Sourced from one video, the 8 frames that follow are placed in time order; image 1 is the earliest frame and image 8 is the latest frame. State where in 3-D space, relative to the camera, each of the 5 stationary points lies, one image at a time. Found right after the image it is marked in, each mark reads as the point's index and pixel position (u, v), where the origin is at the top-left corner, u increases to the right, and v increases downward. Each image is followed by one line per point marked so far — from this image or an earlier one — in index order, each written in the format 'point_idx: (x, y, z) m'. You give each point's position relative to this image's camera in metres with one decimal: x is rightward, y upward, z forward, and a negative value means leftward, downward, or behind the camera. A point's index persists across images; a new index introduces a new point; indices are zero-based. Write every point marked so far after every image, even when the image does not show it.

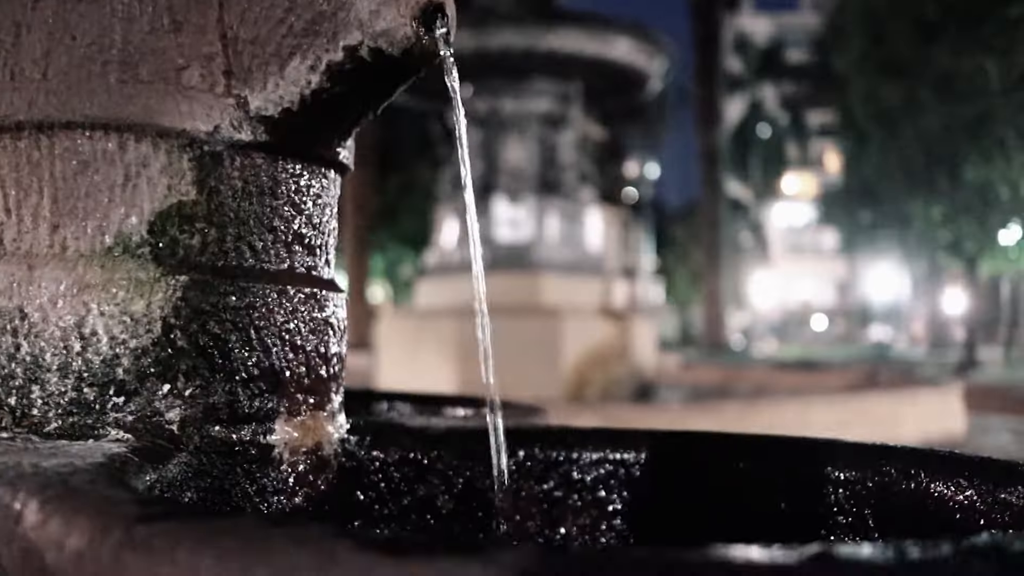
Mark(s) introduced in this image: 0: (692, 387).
0: (+2.0, -1.1, +11.9) m
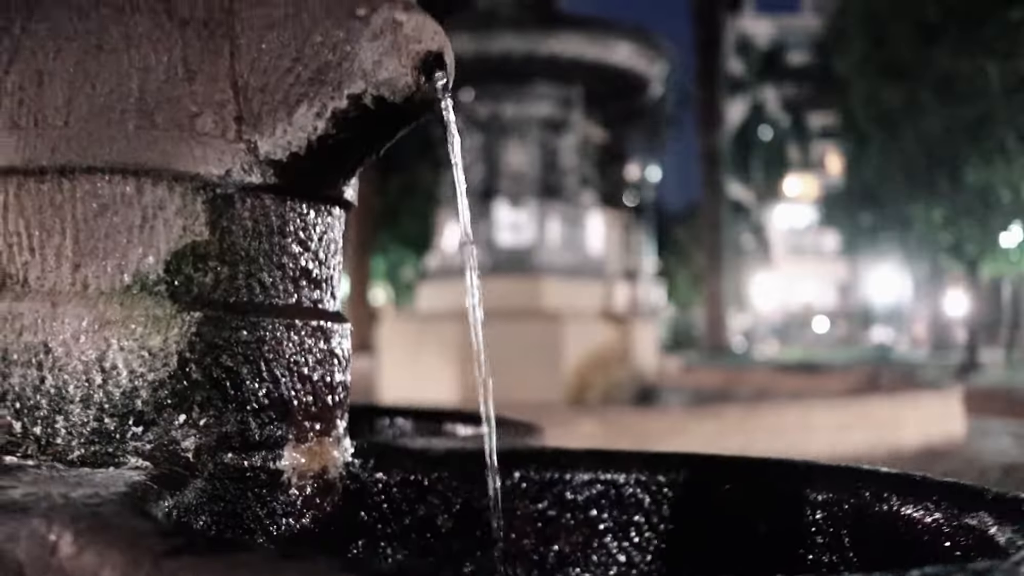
0: (+2.0, -1.2, +11.9) m
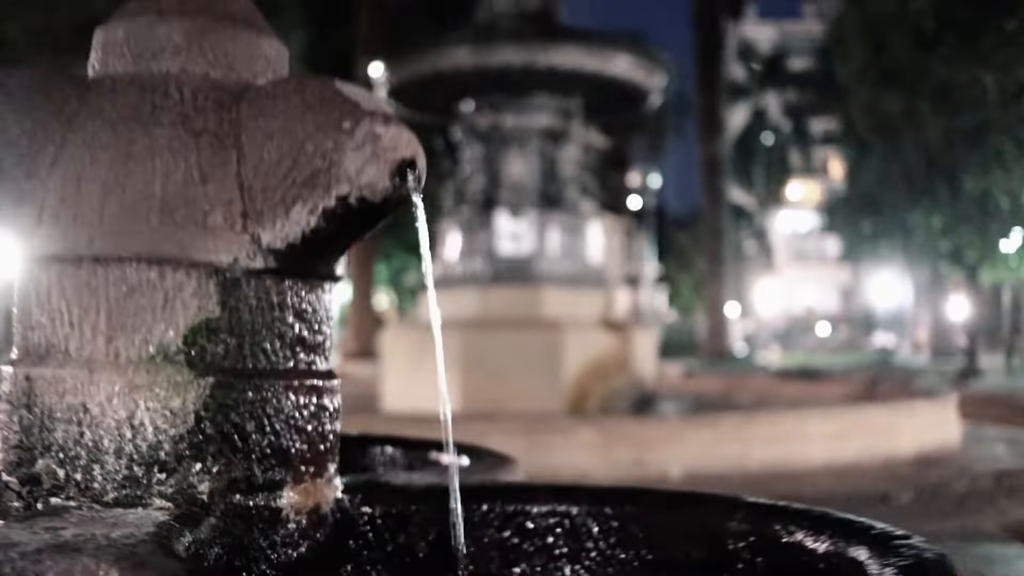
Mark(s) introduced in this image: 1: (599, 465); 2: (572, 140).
0: (+2.0, -1.2, +12.0) m
1: (+0.5, -1.0, +6.2) m
2: (+0.5, +1.4, +9.9) m
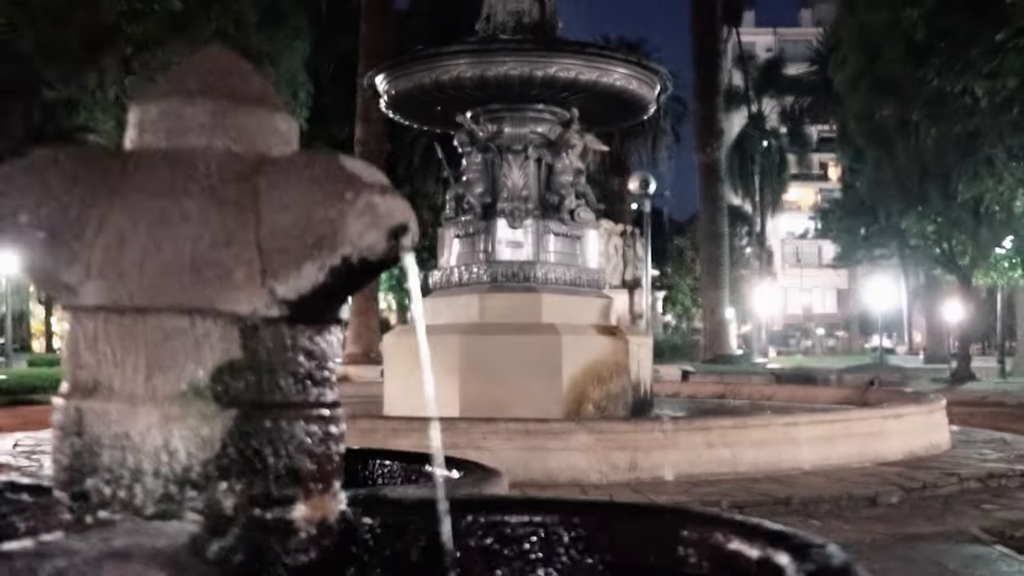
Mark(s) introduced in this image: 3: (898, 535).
0: (+2.0, -1.3, +12.2) m
1: (+0.5, -1.1, +6.4) m
2: (+0.5, +1.3, +10.1) m
3: (+2.0, -1.3, +5.4) m
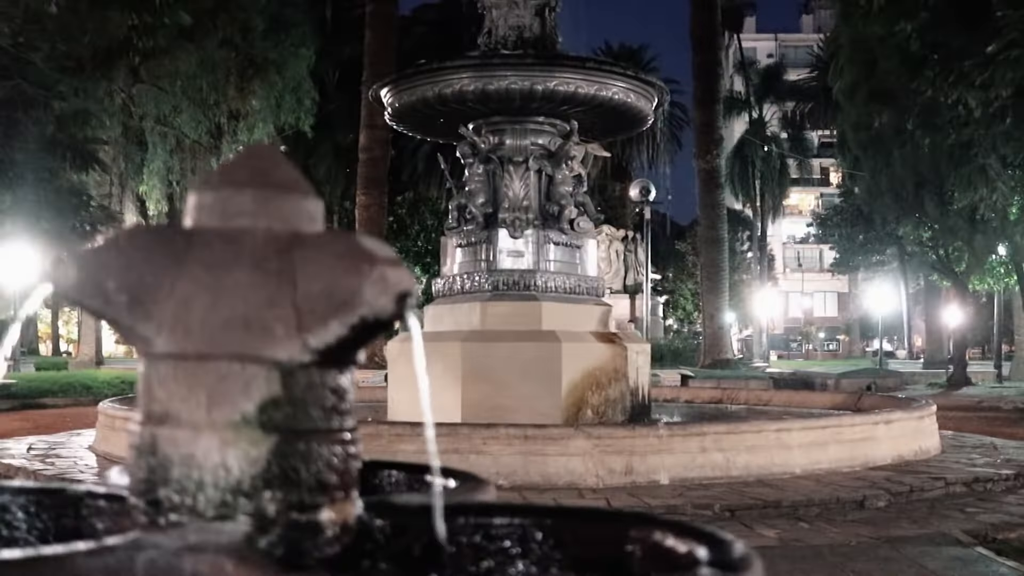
0: (+2.0, -1.4, +12.4) m
1: (+0.5, -1.1, +6.6) m
2: (+0.5, +1.2, +10.3) m
3: (+2.0, -1.3, +5.6) m
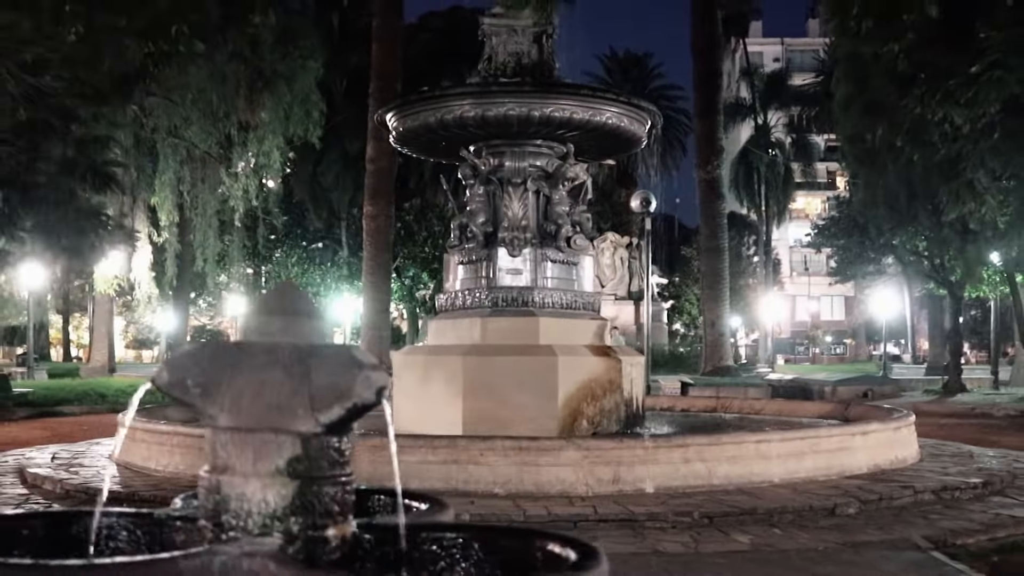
0: (+2.0, -1.5, +12.9) m
1: (+0.4, -1.3, +7.1) m
2: (+0.5, +1.1, +10.8) m
3: (+1.9, -1.5, +6.1) m
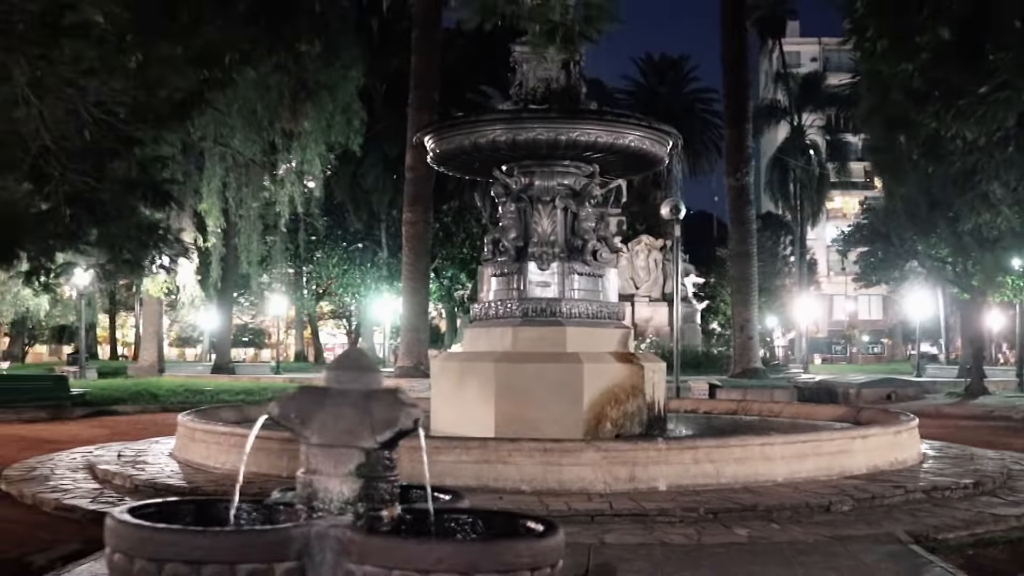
0: (+2.4, -1.7, +13.5) m
1: (+0.6, -1.4, +7.8) m
2: (+0.9, +1.0, +11.5) m
3: (+2.1, -1.6, +6.8) m
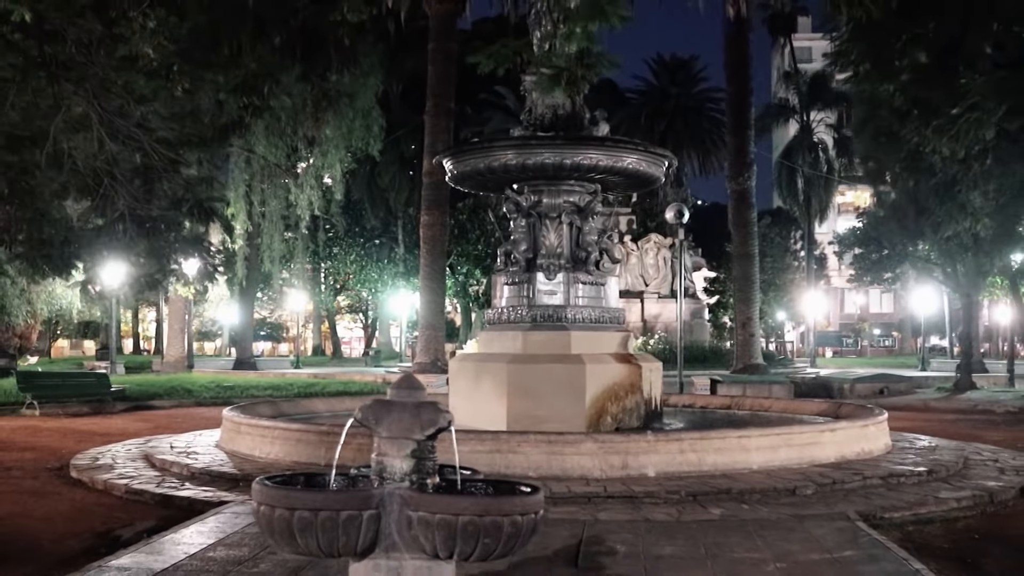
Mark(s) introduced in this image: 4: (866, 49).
0: (+2.6, -1.7, +14.7) m
1: (+0.7, -1.5, +9.1) m
2: (+1.0, +0.9, +12.7) m
3: (+2.1, -1.7, +8.0) m
4: (+4.2, +2.8, +12.8) m
